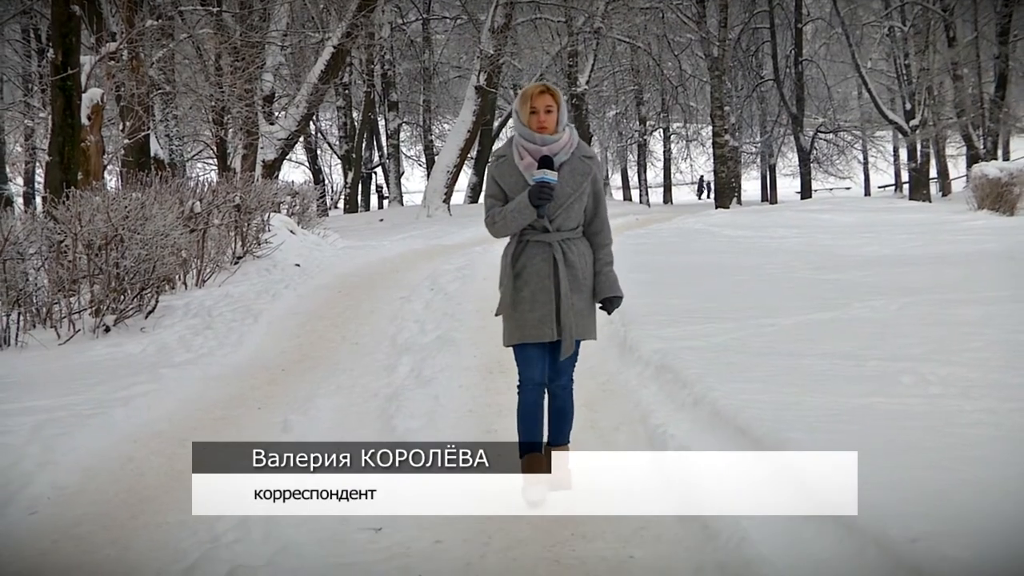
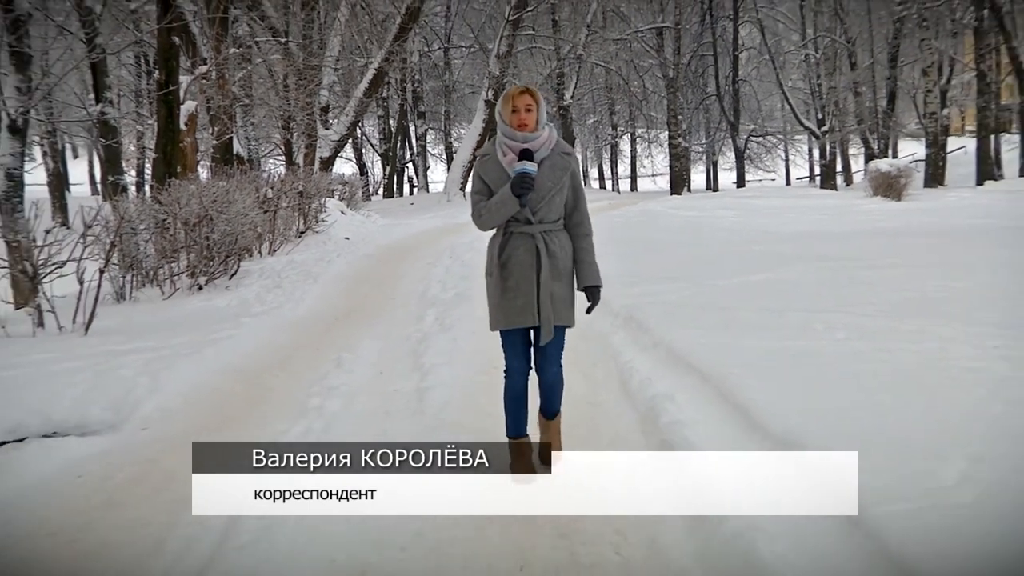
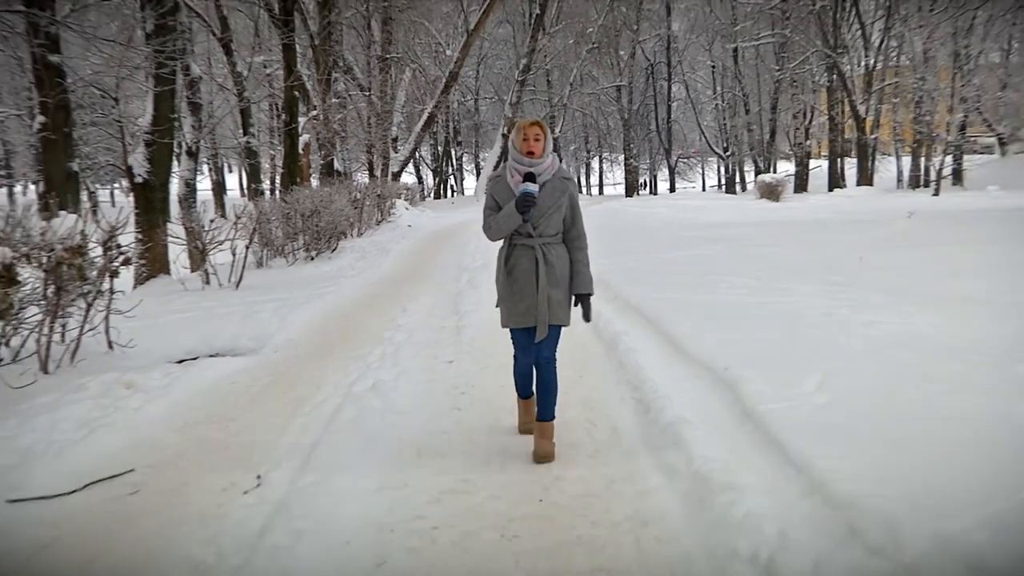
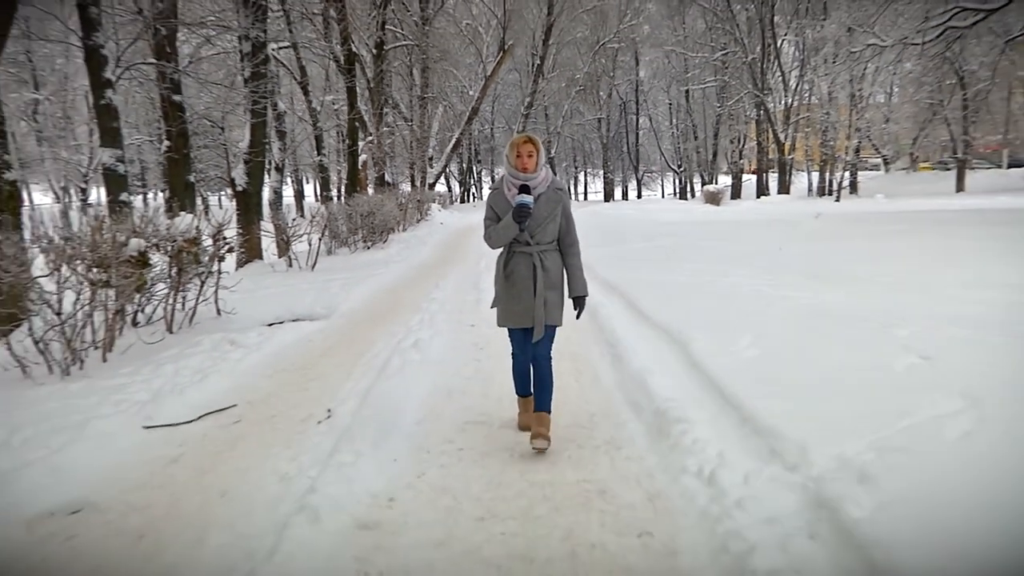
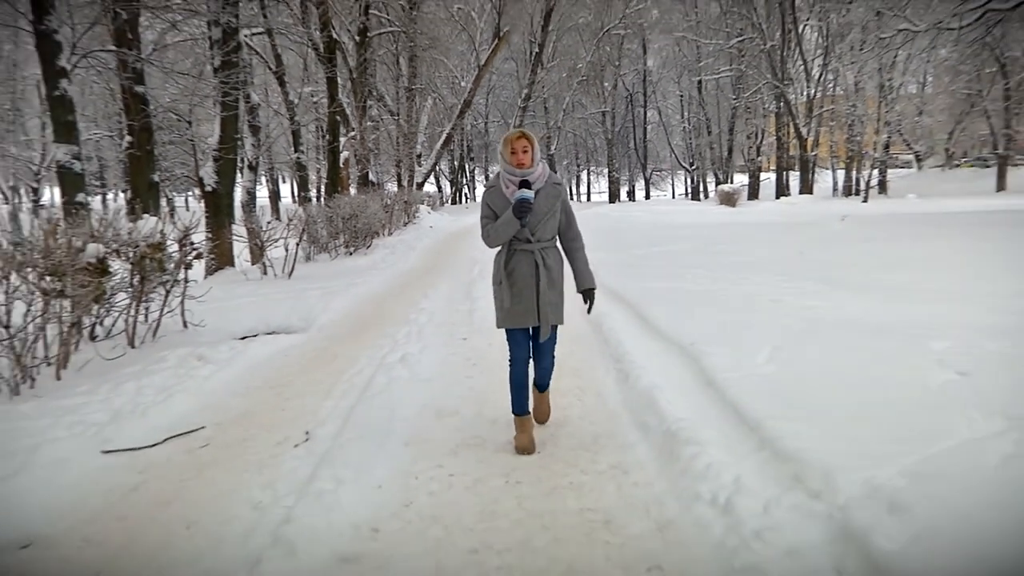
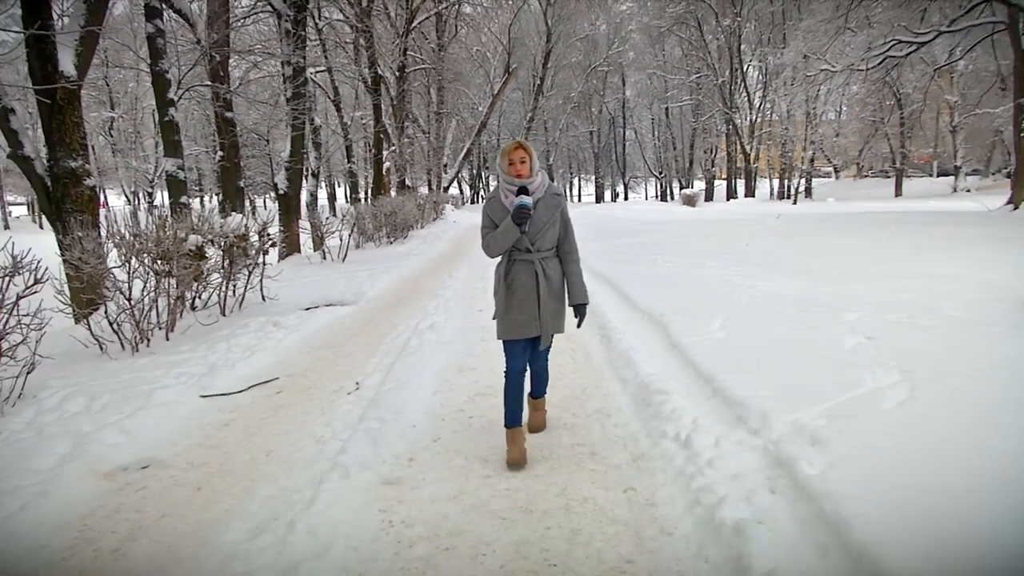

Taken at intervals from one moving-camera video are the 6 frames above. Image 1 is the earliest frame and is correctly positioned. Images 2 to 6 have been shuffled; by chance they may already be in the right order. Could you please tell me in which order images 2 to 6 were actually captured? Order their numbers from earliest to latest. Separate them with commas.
2, 3, 5, 4, 6
